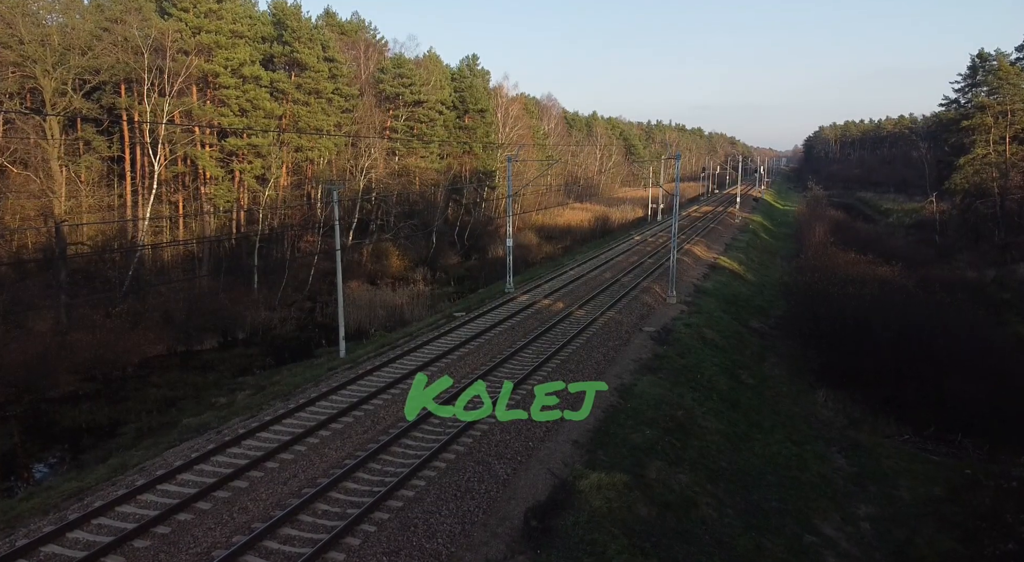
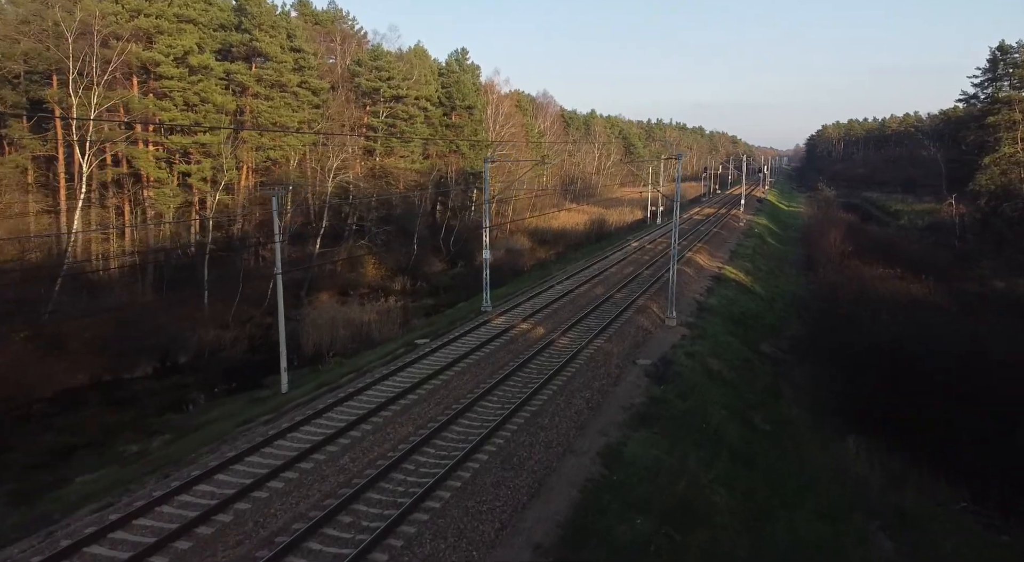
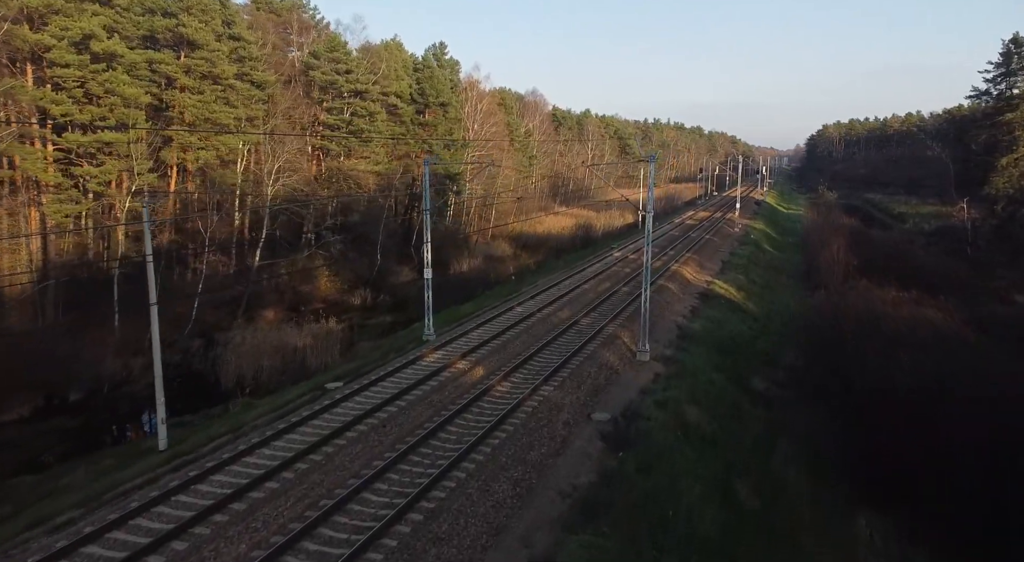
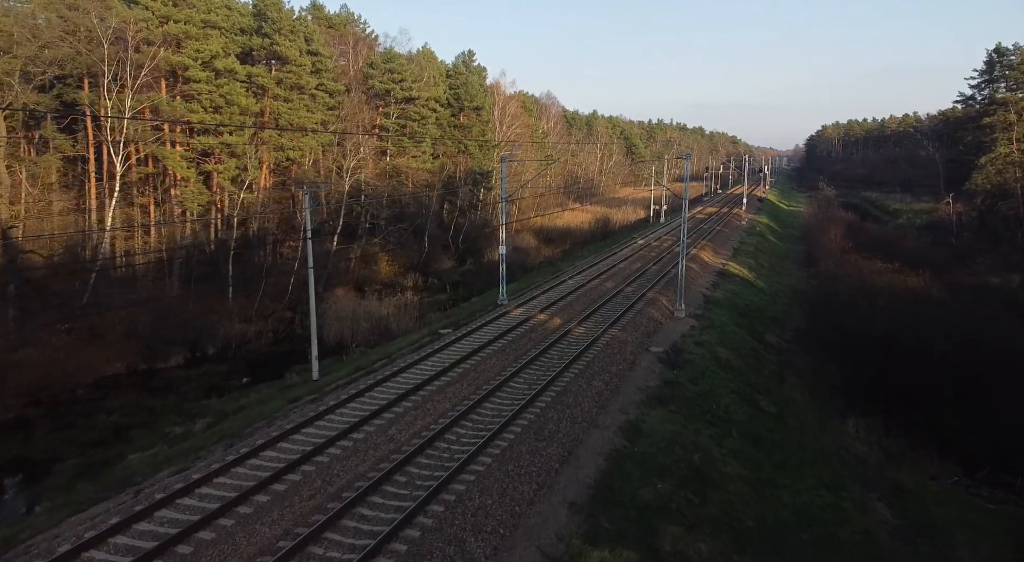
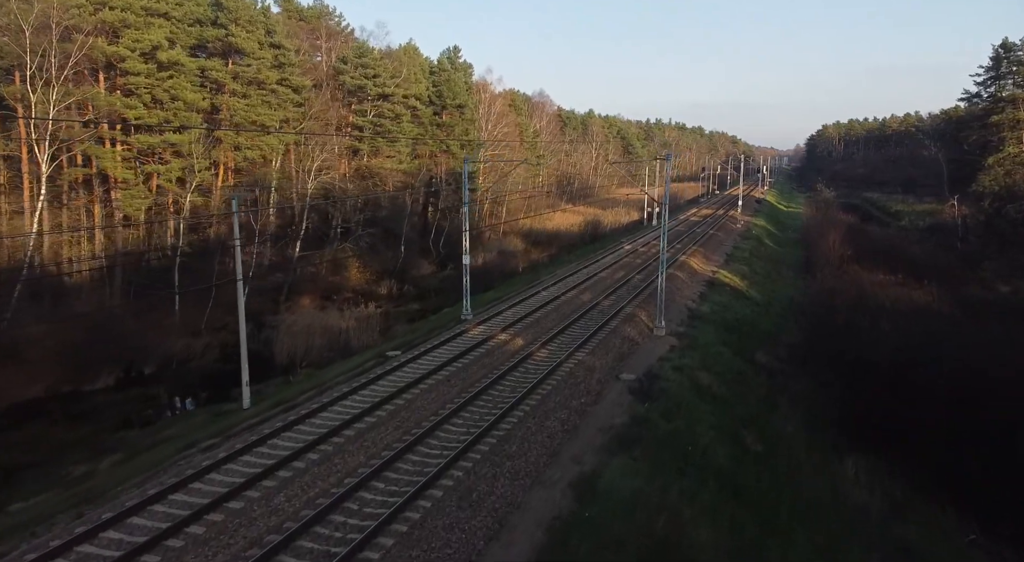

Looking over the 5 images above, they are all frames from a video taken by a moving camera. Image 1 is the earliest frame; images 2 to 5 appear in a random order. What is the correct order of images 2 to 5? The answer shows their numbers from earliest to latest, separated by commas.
4, 2, 5, 3
